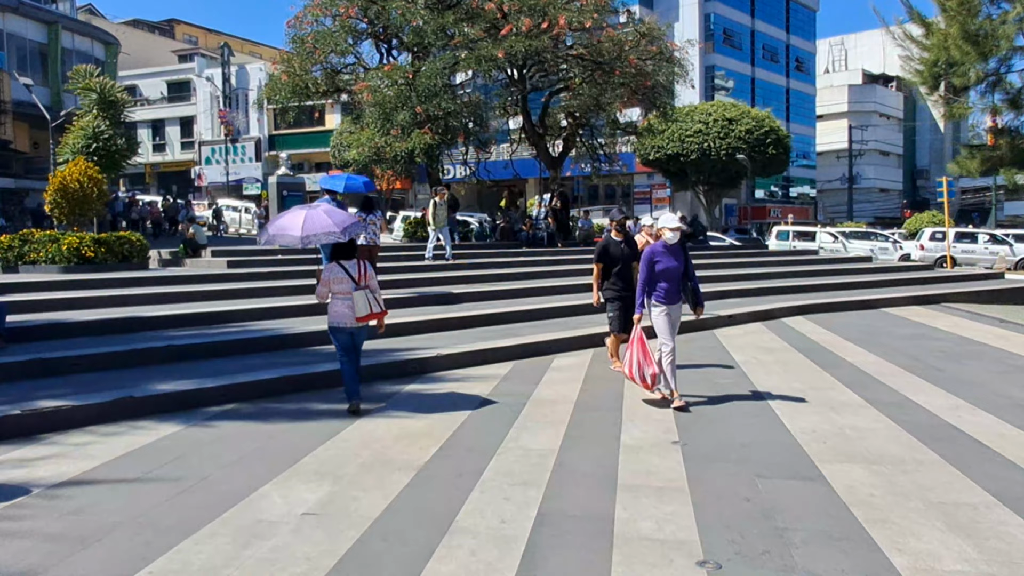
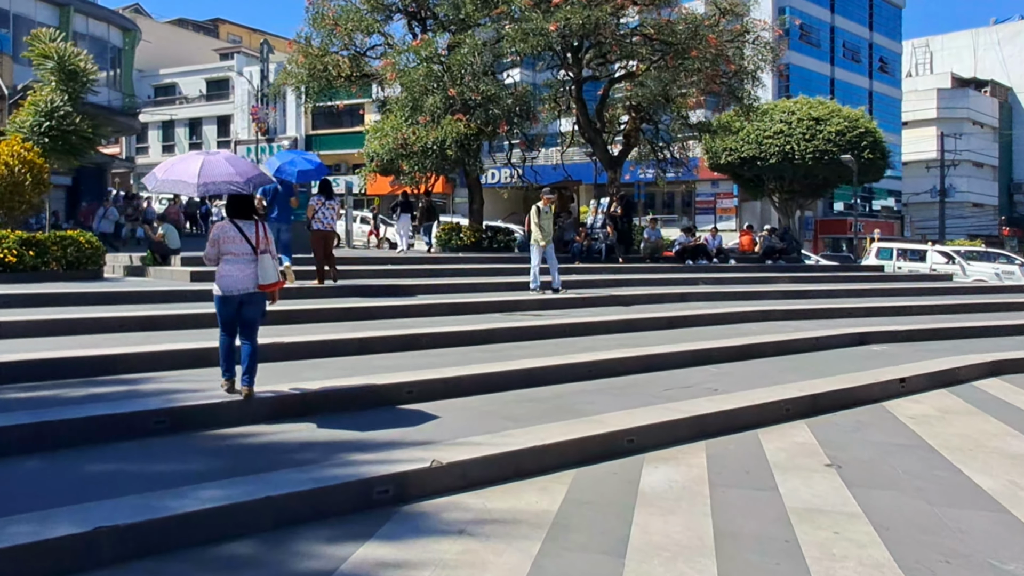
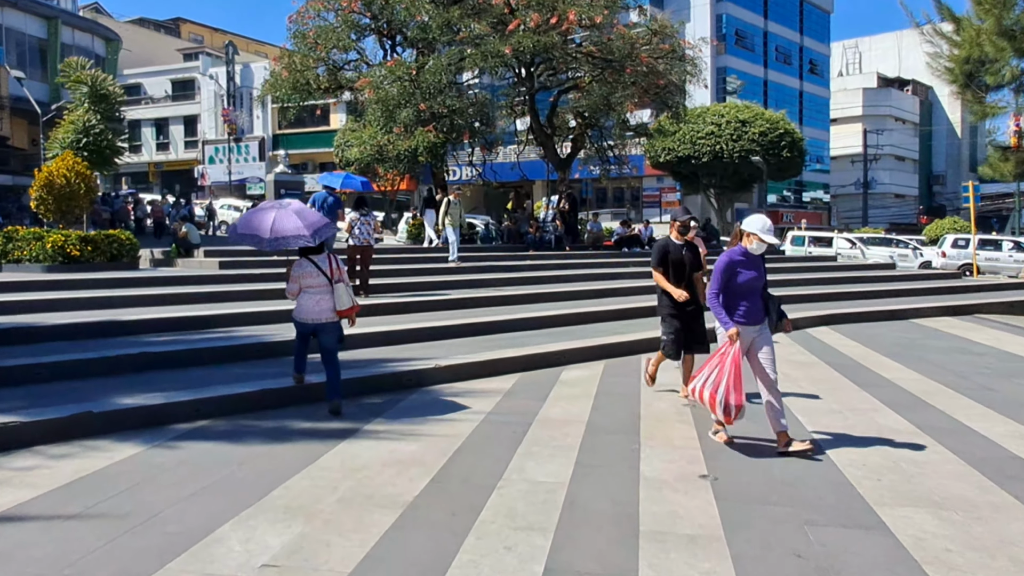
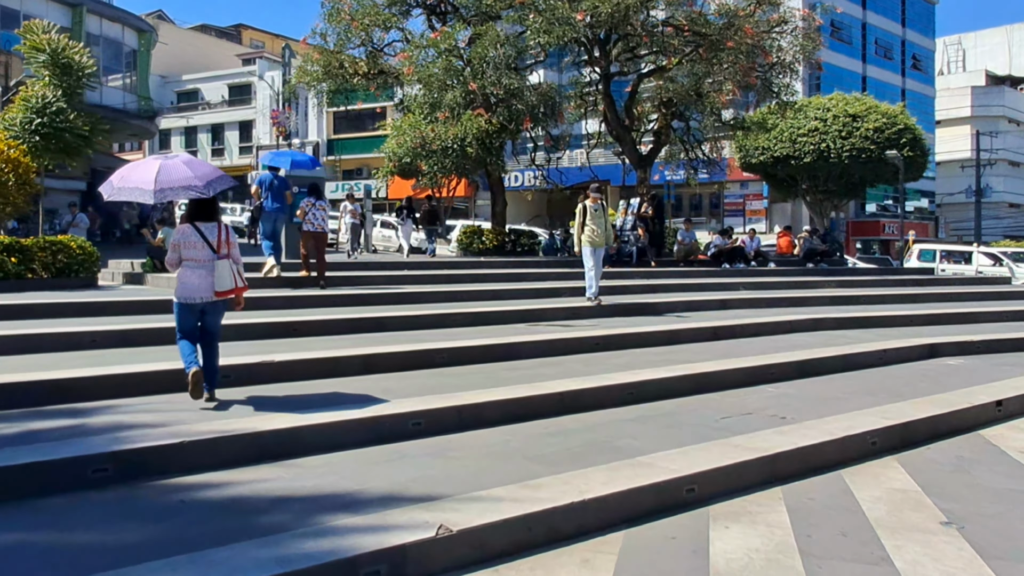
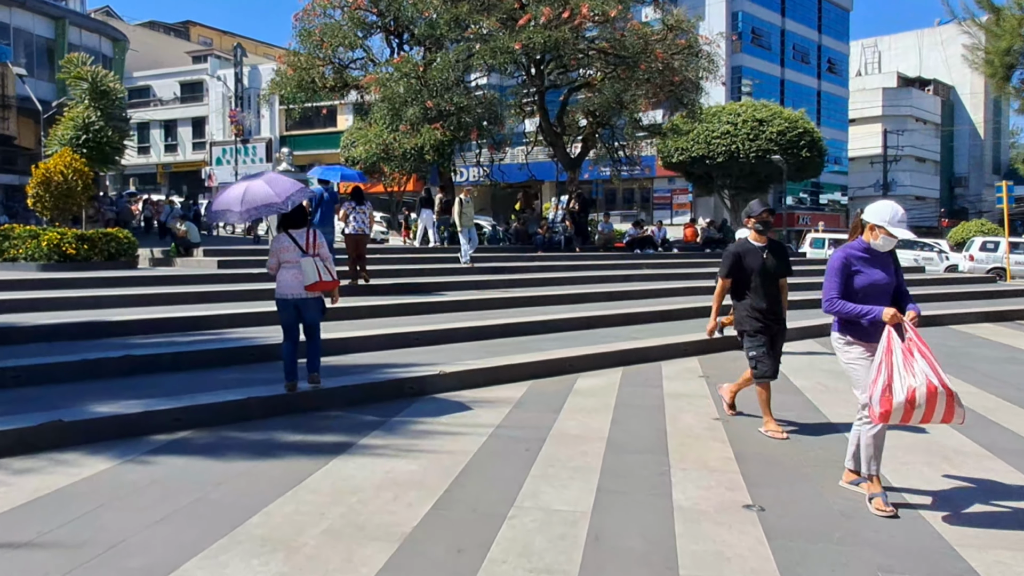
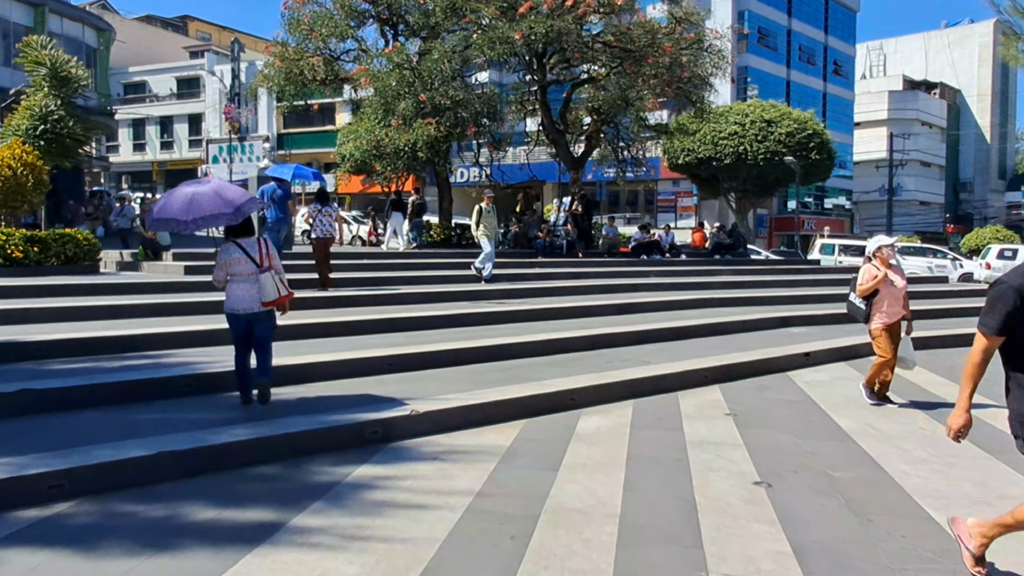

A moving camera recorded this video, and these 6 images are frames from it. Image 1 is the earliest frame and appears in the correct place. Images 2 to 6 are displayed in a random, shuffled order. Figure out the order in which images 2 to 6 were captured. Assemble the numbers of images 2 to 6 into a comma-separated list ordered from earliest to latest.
3, 5, 6, 2, 4
